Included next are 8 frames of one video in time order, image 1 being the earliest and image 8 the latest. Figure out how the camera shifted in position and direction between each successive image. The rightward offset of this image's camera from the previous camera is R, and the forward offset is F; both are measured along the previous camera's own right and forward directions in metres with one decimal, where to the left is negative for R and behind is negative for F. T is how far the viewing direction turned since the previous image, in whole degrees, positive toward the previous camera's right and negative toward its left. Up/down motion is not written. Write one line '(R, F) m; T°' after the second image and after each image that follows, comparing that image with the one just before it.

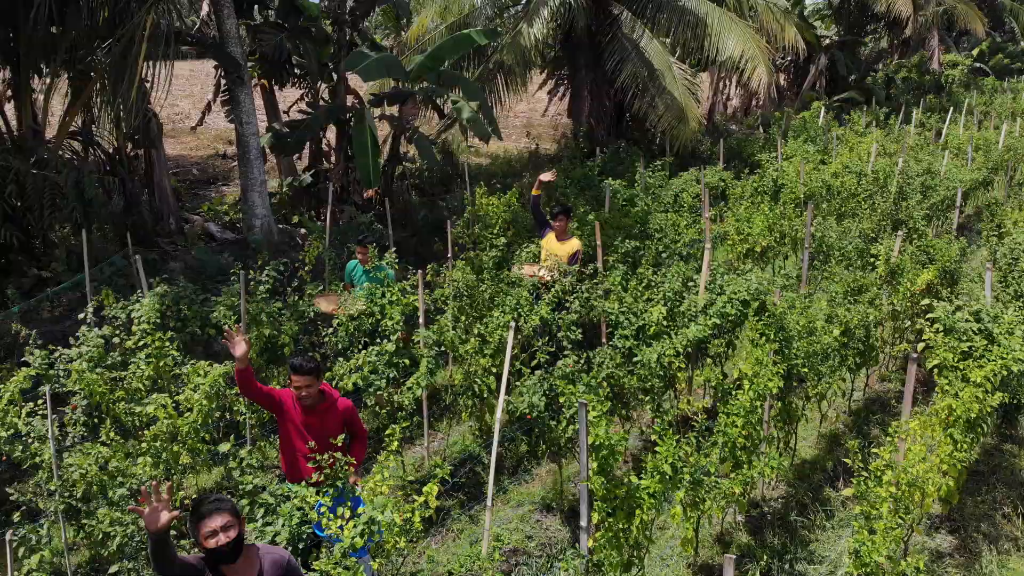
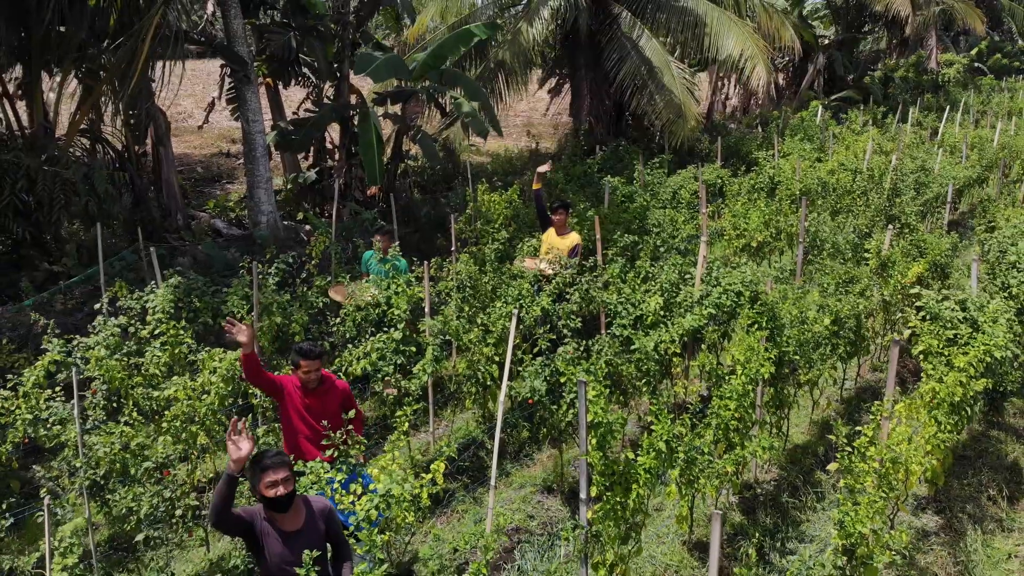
(0.0, -0.1) m; 0°
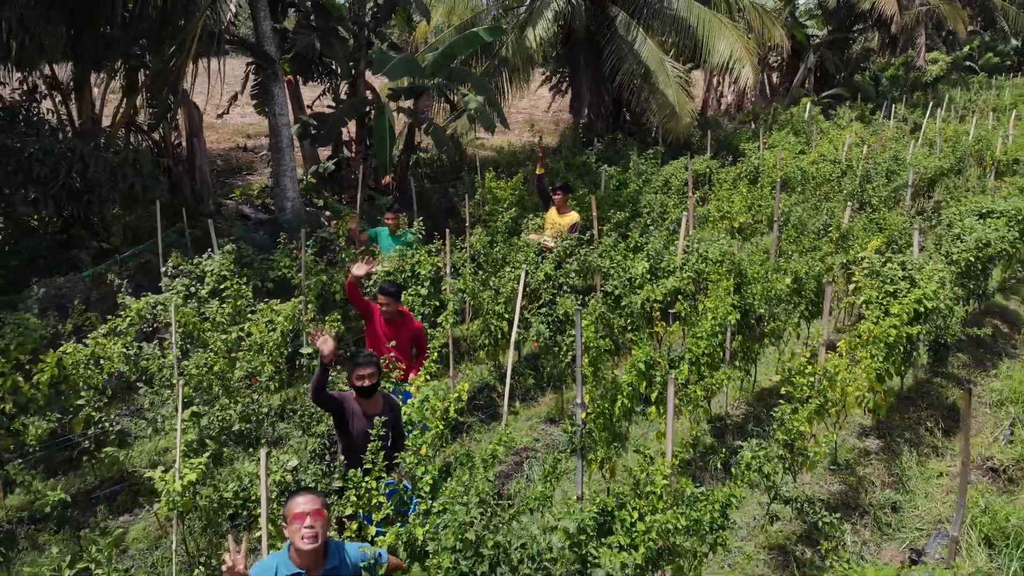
(0.0, -0.7) m; 0°
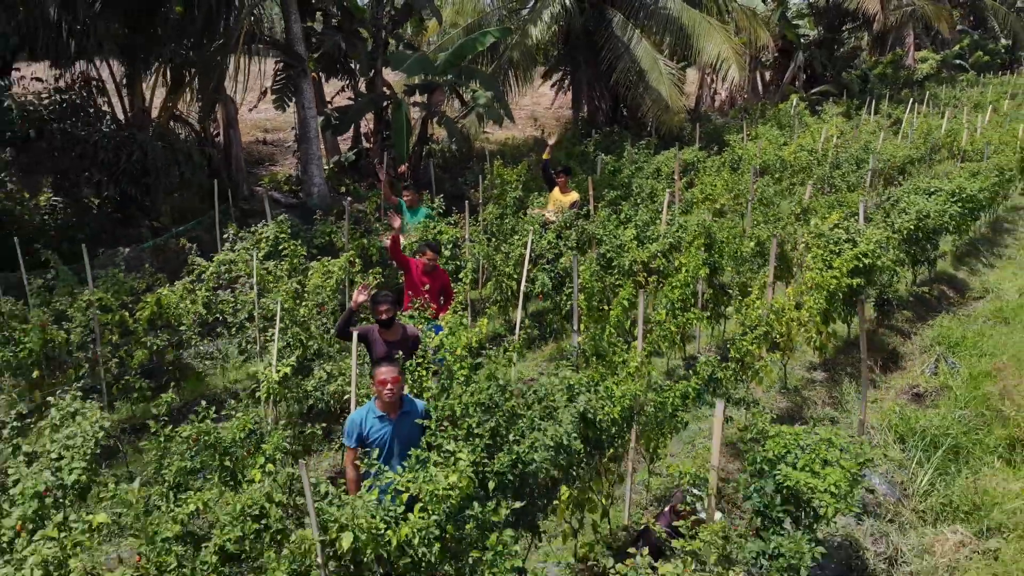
(0.0, -0.9) m; 0°
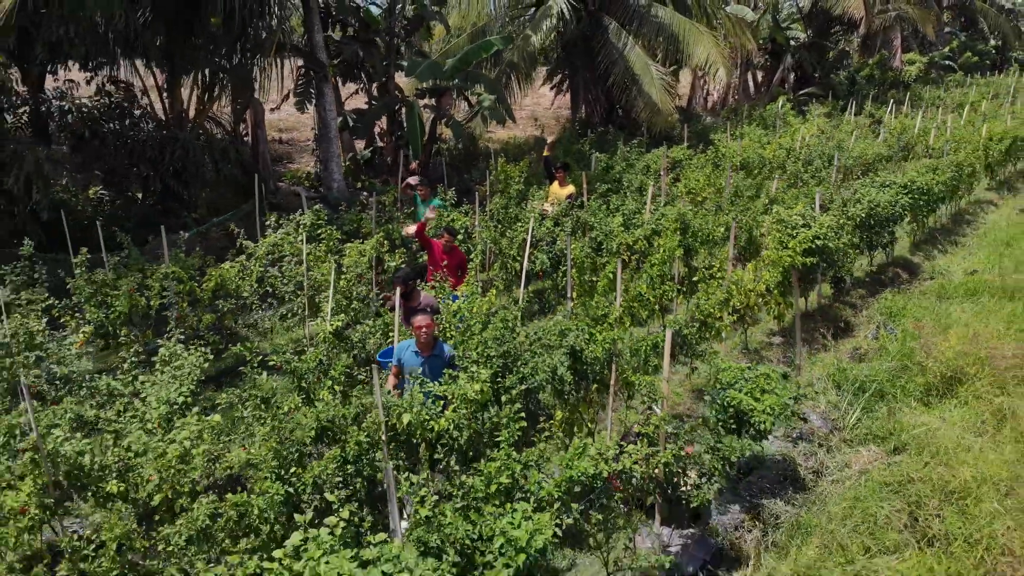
(0.0, -0.9) m; 0°
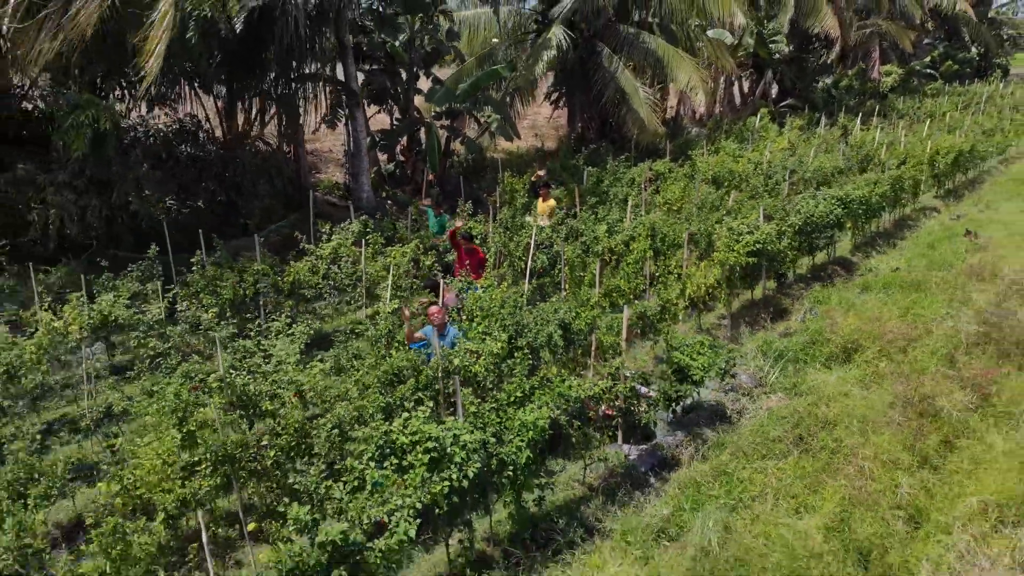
(-0.1, -1.7) m; 0°
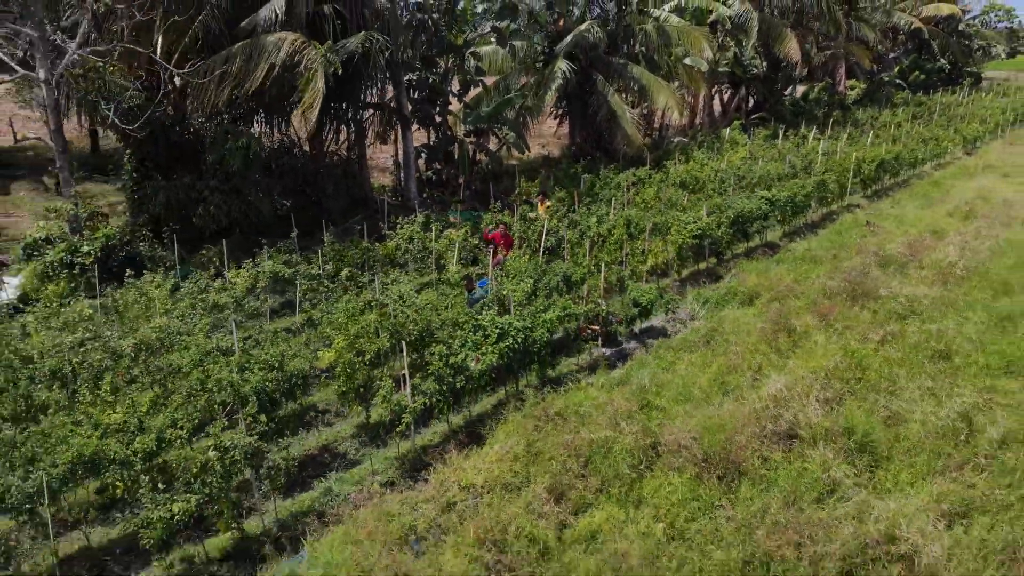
(-0.2, -3.7) m; 0°
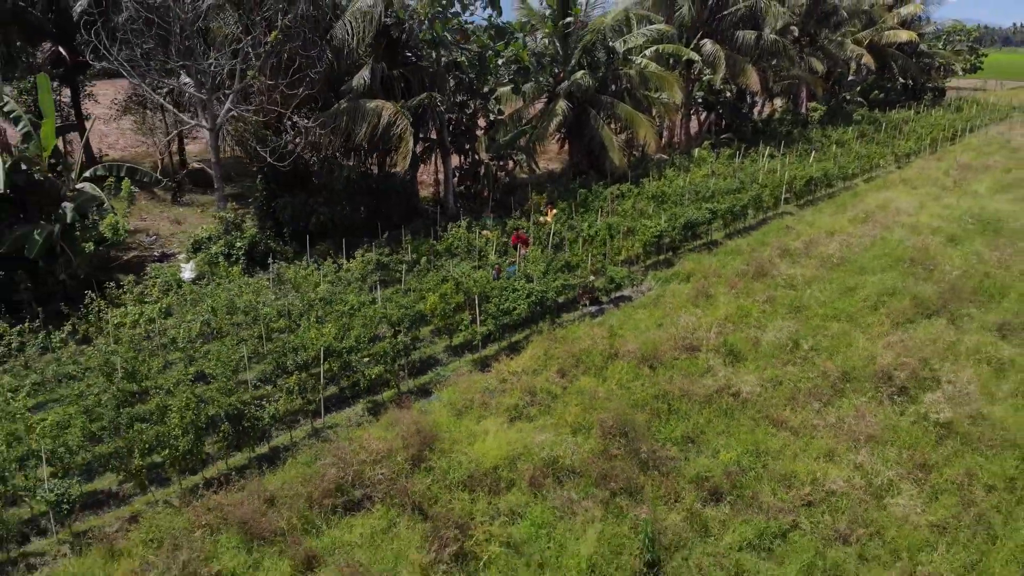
(-0.3, -5.5) m; 0°
